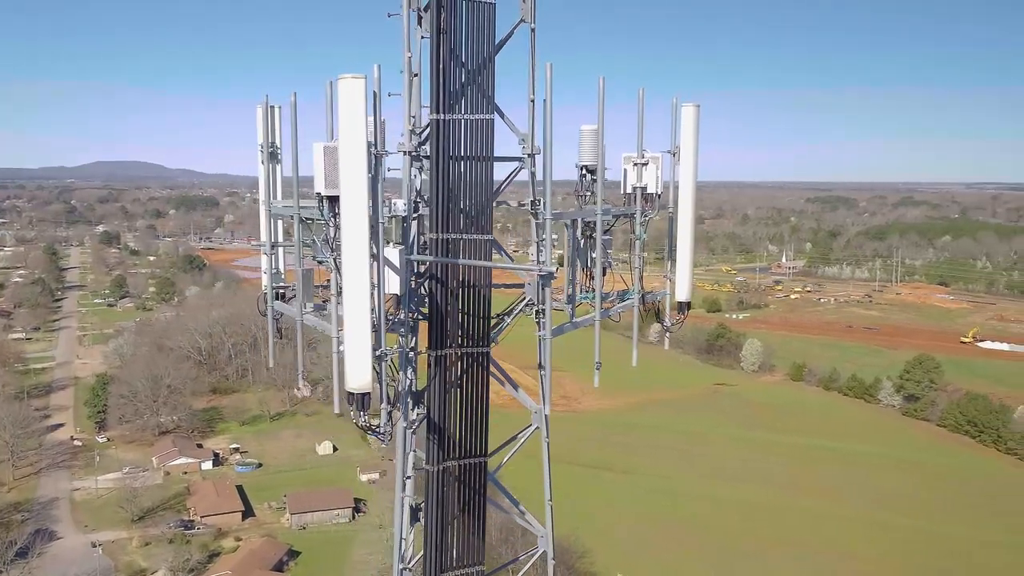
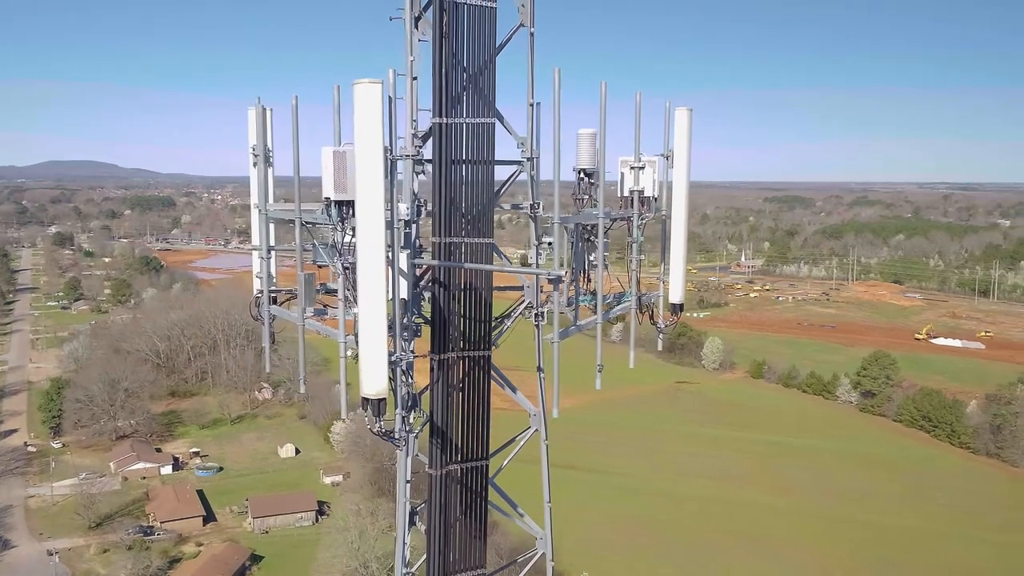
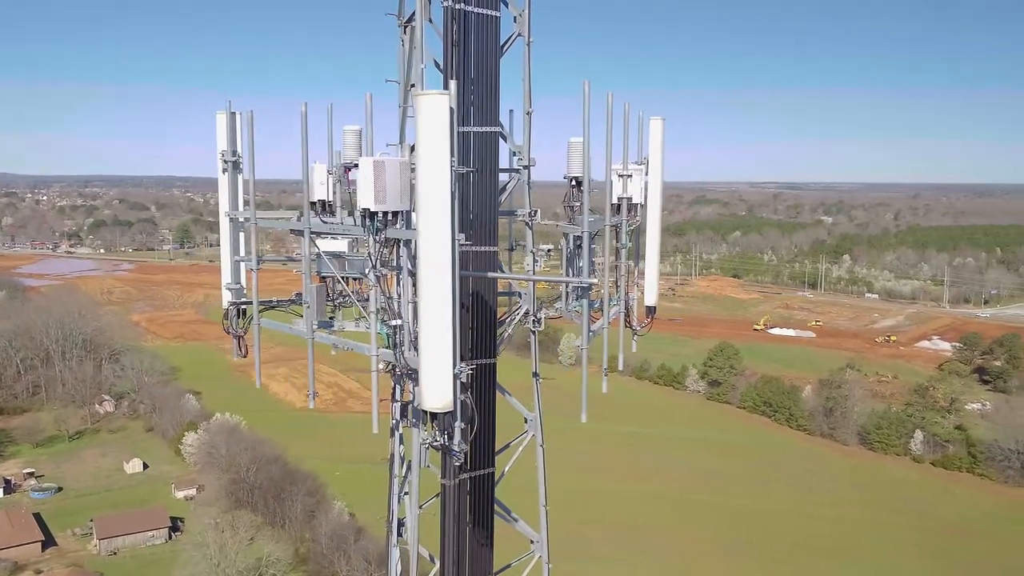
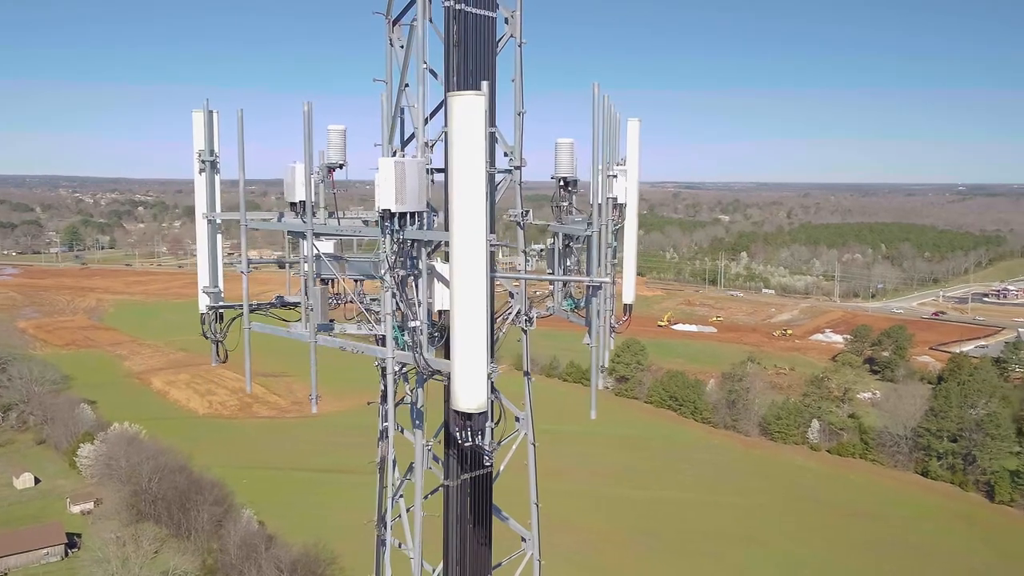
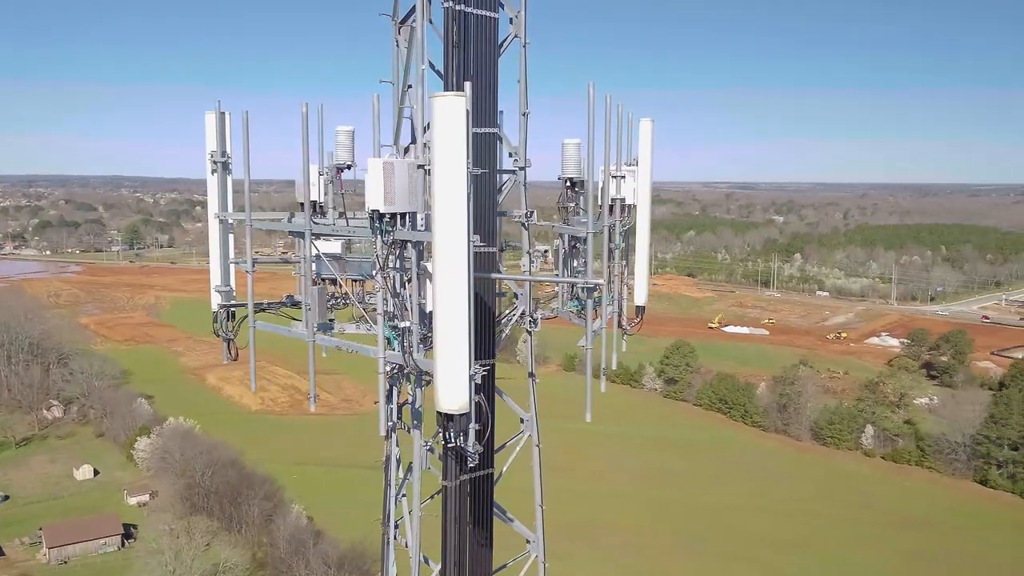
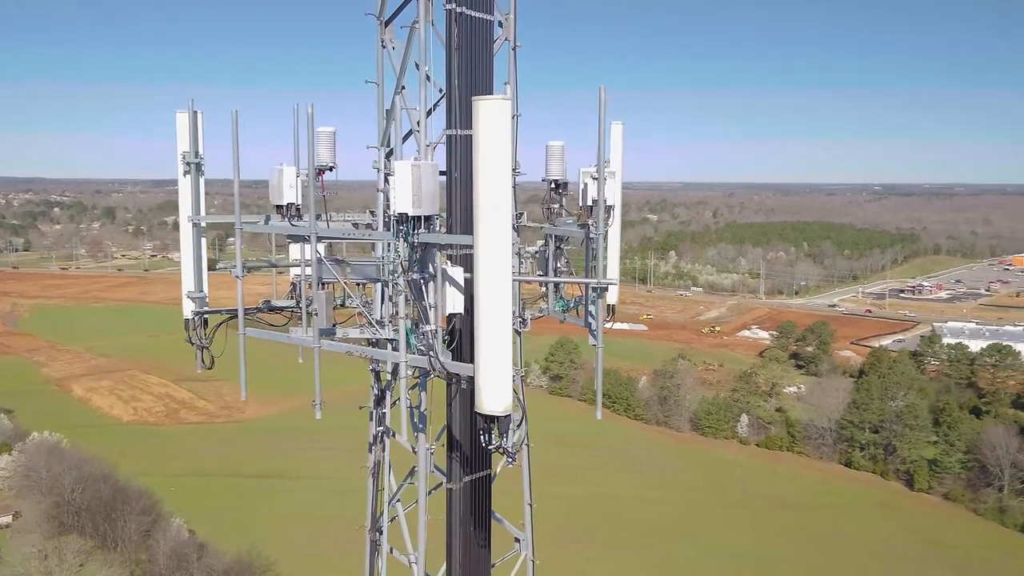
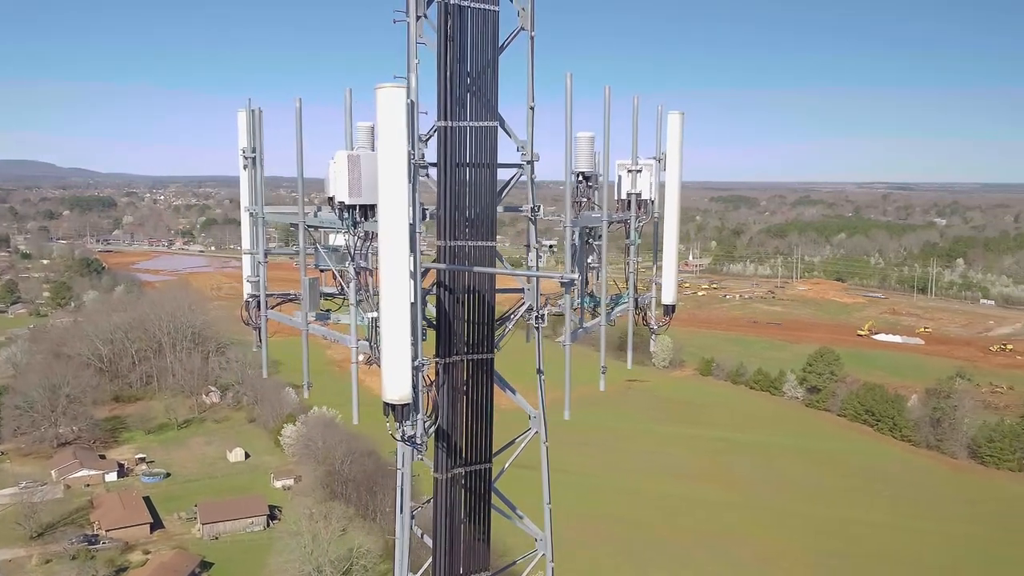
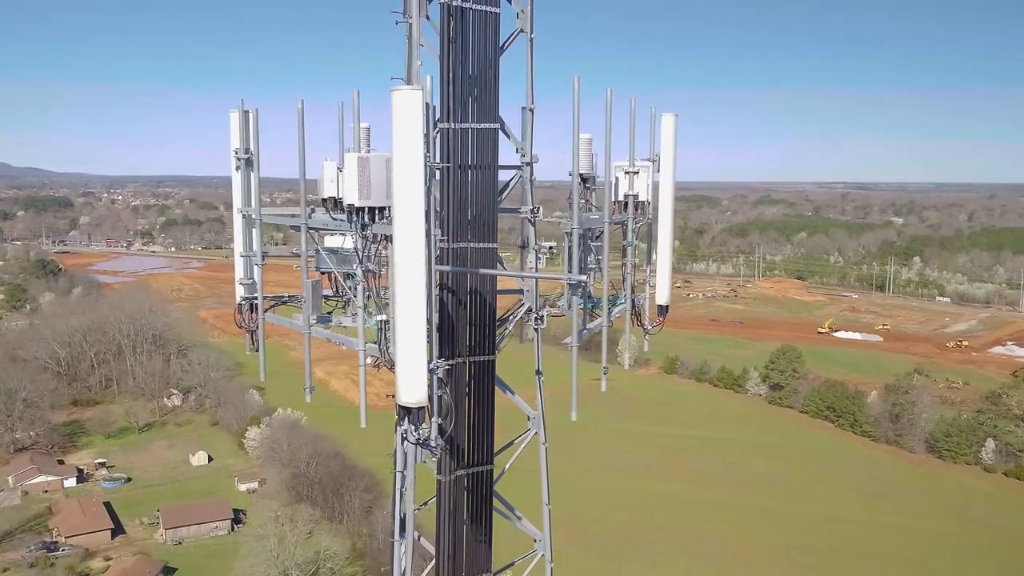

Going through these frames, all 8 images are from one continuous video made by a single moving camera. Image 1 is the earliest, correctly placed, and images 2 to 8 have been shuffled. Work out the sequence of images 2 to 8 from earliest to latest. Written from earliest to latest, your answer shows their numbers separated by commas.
2, 7, 8, 3, 5, 4, 6
